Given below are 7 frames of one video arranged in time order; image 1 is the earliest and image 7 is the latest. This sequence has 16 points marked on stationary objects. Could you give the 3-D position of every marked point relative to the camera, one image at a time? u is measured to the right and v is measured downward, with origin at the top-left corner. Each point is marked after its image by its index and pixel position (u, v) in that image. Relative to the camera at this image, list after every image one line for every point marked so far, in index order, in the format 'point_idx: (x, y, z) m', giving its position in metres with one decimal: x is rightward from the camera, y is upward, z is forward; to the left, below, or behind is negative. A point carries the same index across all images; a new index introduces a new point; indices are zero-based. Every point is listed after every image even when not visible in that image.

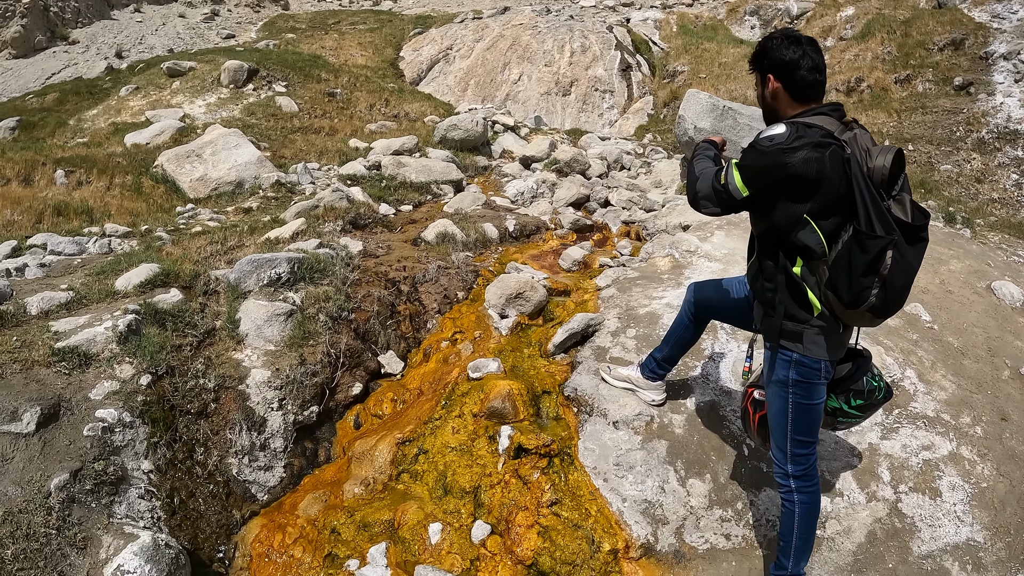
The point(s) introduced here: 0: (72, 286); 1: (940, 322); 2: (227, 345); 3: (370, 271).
0: (-4.0, -0.2, +5.3) m
1: (+3.2, -0.2, +4.4) m
2: (-2.2, -0.5, +4.7) m
3: (-1.4, +0.2, +5.7) m
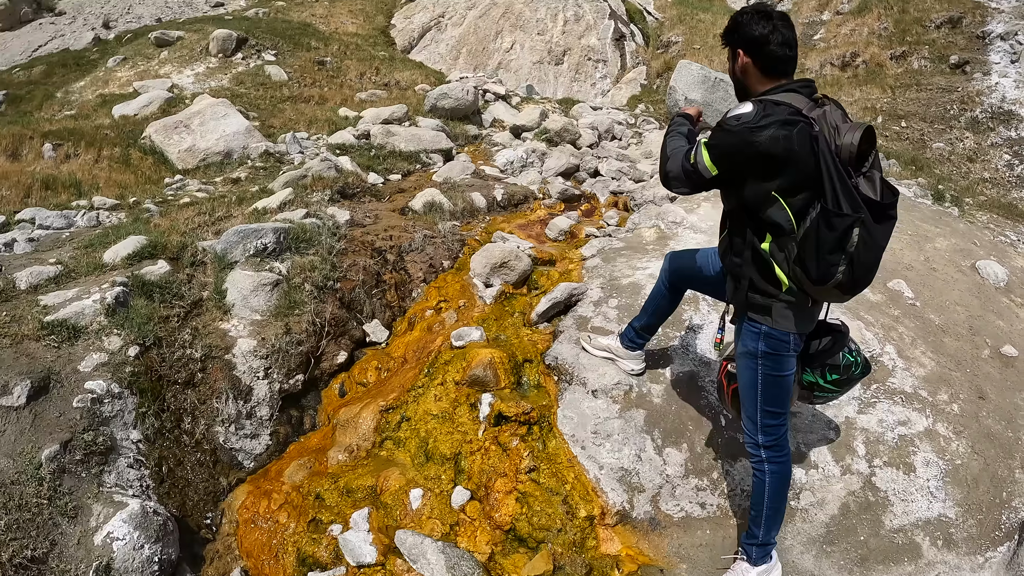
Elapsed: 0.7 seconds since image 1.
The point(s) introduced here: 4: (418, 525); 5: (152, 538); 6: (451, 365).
0: (-4.1, +0.1, +5.3) m
1: (+3.1, -0.1, +4.5) m
2: (-2.4, -0.3, +4.7) m
3: (-1.5, +0.5, +5.7) m
4: (-0.5, -1.4, +3.4) m
5: (-2.1, -1.5, +3.4) m
6: (-0.4, -0.5, +4.1) m
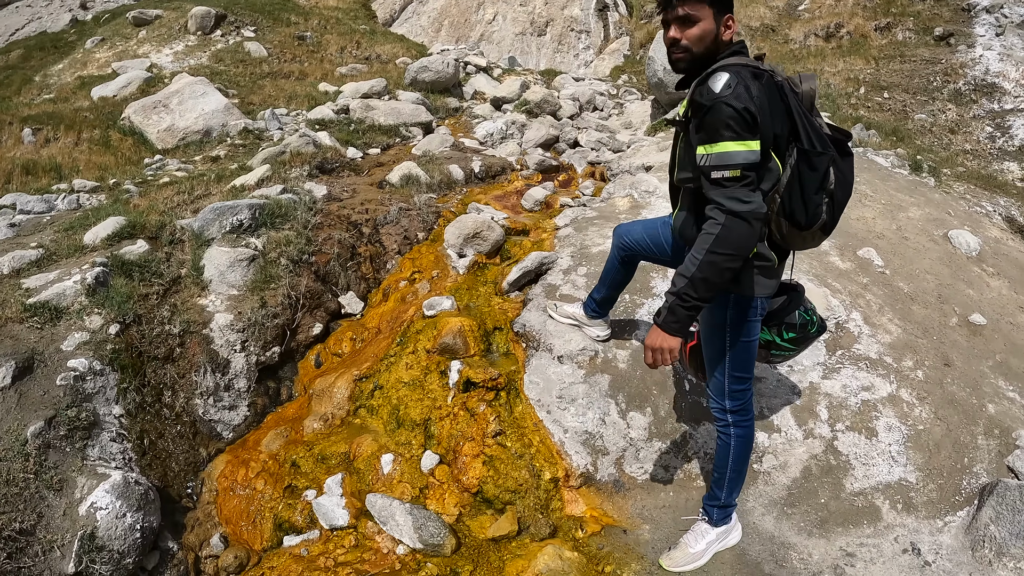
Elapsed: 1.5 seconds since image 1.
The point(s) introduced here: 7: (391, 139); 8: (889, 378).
0: (-4.3, +0.4, +5.3) m
1: (+2.9, +0.2, +4.5) m
2: (-2.5, 0.0, +4.7) m
3: (-1.7, +0.7, +5.6) m
4: (-0.7, -1.2, +3.5) m
5: (-2.3, -1.3, +3.4) m
6: (-0.6, -0.3, +4.2) m
7: (-1.7, +2.1, +8.3) m
8: (+2.4, -0.6, +3.7) m
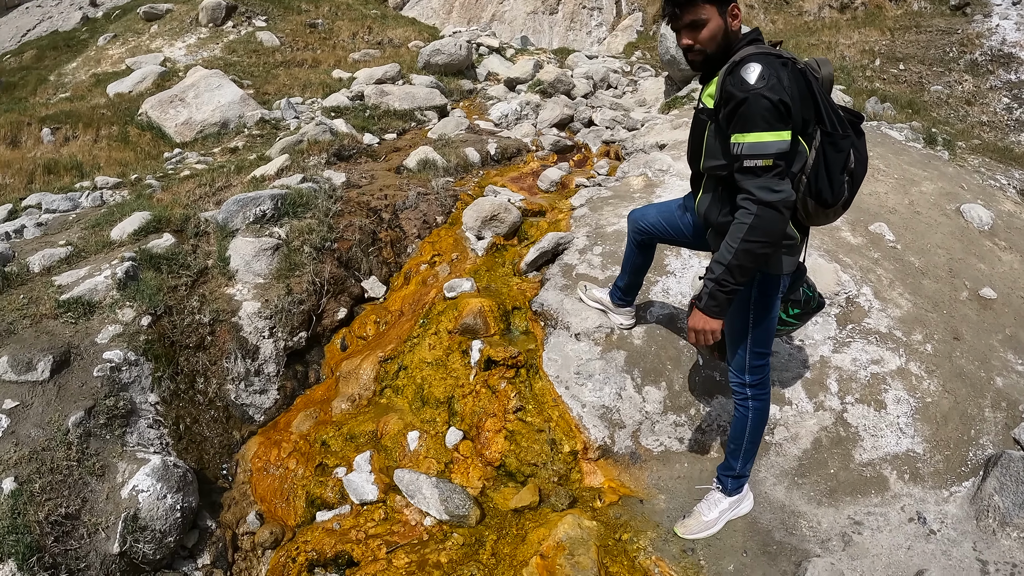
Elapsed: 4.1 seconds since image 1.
0: (-4.1, +0.4, +5.5) m
1: (+3.0, +0.3, +4.6) m
2: (-2.4, 0.0, +4.9) m
3: (-1.6, +0.8, +5.8) m
4: (-0.6, -1.1, +3.6) m
5: (-2.1, -1.2, +3.7) m
6: (-0.5, -0.2, +4.3) m
7: (-1.5, +2.3, +8.4) m
8: (+2.5, -0.4, +3.8) m
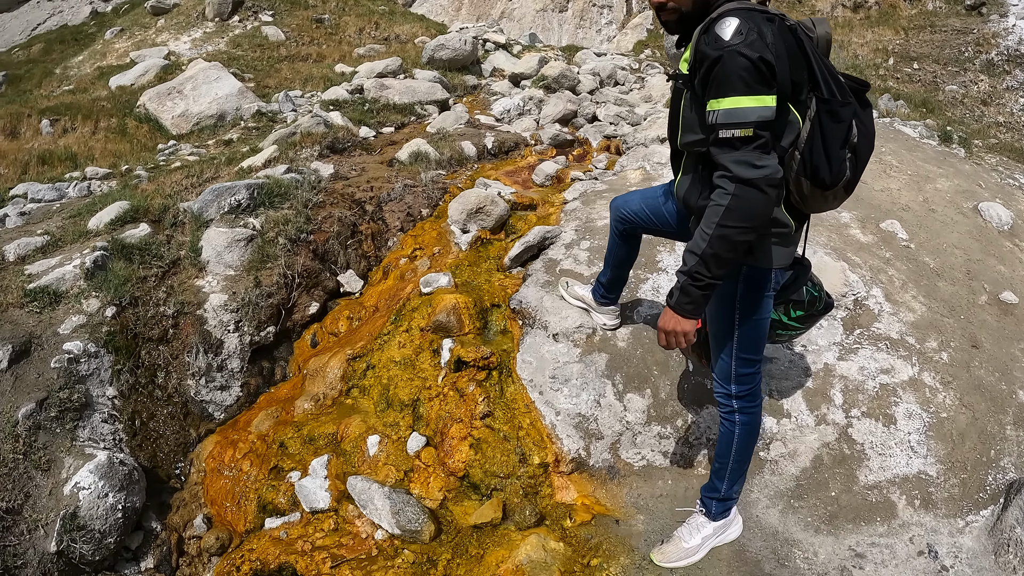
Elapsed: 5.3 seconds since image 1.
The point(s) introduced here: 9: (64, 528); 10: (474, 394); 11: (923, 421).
0: (-4.2, +0.5, +5.3) m
1: (+2.9, +0.3, +4.2) m
2: (-2.5, +0.1, +4.6) m
3: (-1.6, +0.9, +5.5) m
4: (-0.8, -1.0, +3.3) m
5: (-2.3, -1.1, +3.4) m
6: (-0.7, -0.2, +4.0) m
7: (-1.5, +2.3, +8.2) m
8: (+2.3, -0.4, +3.4) m
9: (-2.5, -1.3, +3.2) m
10: (-0.2, -0.6, +3.4) m
11: (+2.2, -0.7, +3.2) m
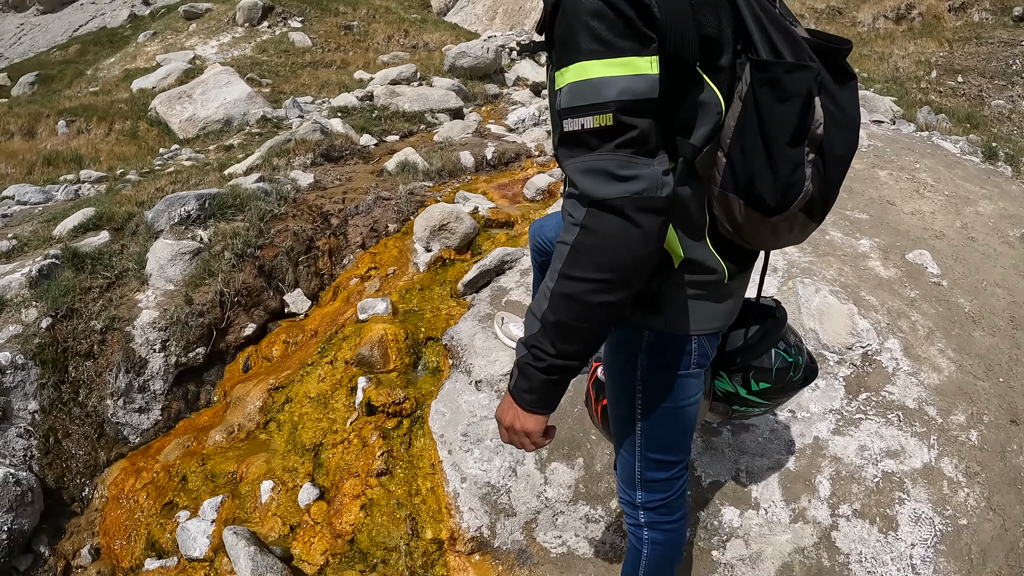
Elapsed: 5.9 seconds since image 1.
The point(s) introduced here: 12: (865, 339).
0: (-4.4, +0.5, +5.2) m
1: (+2.6, 0.0, +3.4) m
2: (-2.8, 0.0, +4.3) m
3: (-1.8, +0.7, +5.1) m
4: (-1.2, -1.2, +2.8) m
5: (-2.8, -1.2, +3.1) m
6: (-1.0, -0.3, +3.5) m
7: (-1.3, +2.1, +7.8) m
8: (+1.9, -0.7, +2.6) m
9: (-2.9, -1.4, +2.9) m
10: (-0.6, -0.8, +2.9) m
11: (+1.7, -1.0, +2.4) m
12: (+1.8, -0.3, +3.0) m
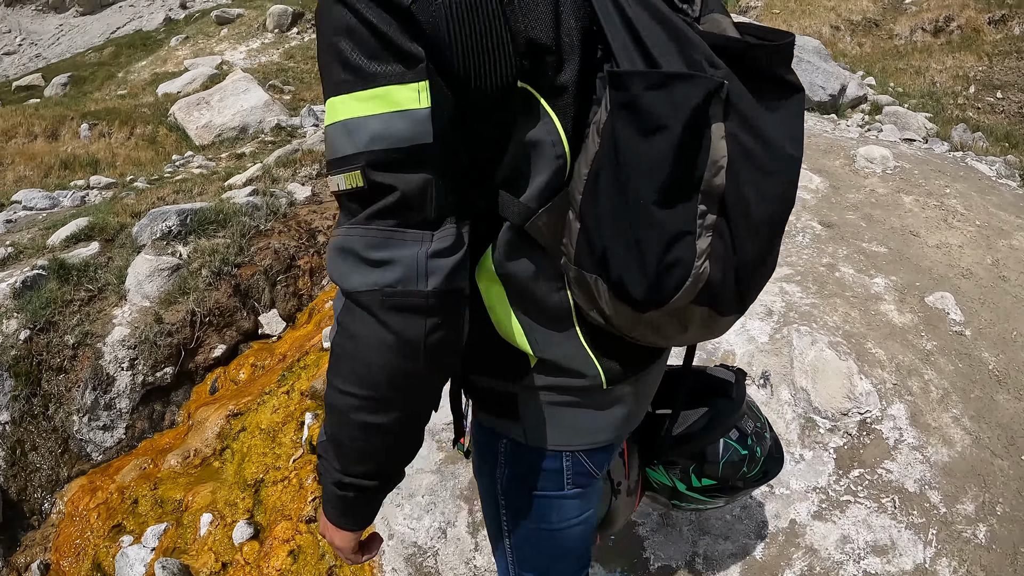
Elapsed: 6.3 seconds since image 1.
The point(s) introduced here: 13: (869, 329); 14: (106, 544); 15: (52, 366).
0: (-4.5, +0.5, +5.2) m
1: (+2.4, -0.3, +2.9) m
2: (-2.9, -0.1, +4.3) m
3: (-1.8, +0.6, +5.0) m
4: (-1.5, -1.3, +2.7) m
5: (-3.0, -1.3, +3.0) m
6: (-1.2, -0.5, +3.4) m
7: (-1.2, +1.9, +7.7) m
8: (+1.6, -1.0, +2.2) m
9: (-3.2, -1.5, +2.8) m
10: (-0.9, -1.0, +2.7) m
11: (+1.4, -1.2, +2.0) m
12: (+1.6, -0.6, +2.6) m
13: (+1.8, -0.3, +3.0) m
14: (-2.2, -1.4, +3.1) m
15: (-3.1, -0.5, +3.9) m
